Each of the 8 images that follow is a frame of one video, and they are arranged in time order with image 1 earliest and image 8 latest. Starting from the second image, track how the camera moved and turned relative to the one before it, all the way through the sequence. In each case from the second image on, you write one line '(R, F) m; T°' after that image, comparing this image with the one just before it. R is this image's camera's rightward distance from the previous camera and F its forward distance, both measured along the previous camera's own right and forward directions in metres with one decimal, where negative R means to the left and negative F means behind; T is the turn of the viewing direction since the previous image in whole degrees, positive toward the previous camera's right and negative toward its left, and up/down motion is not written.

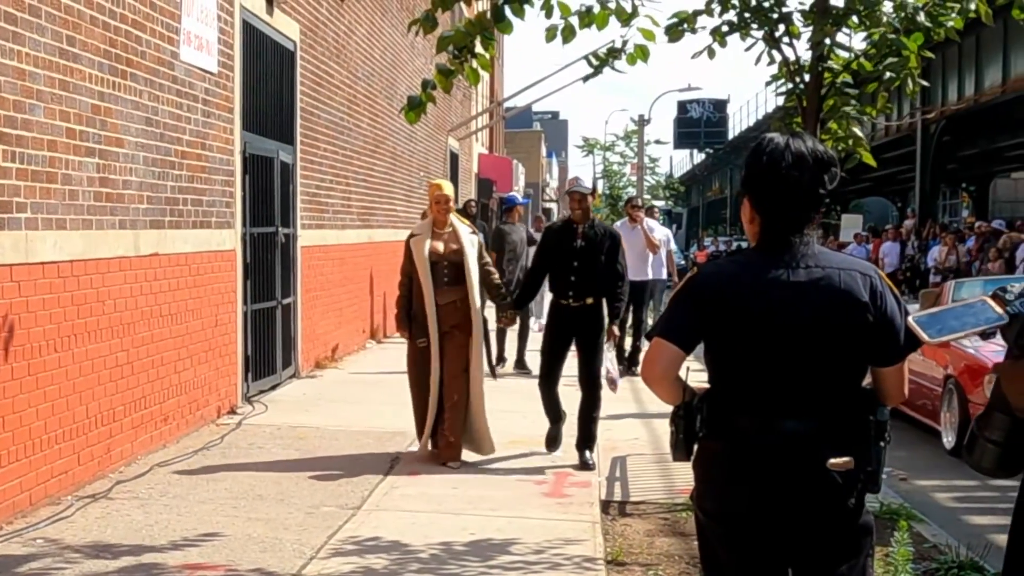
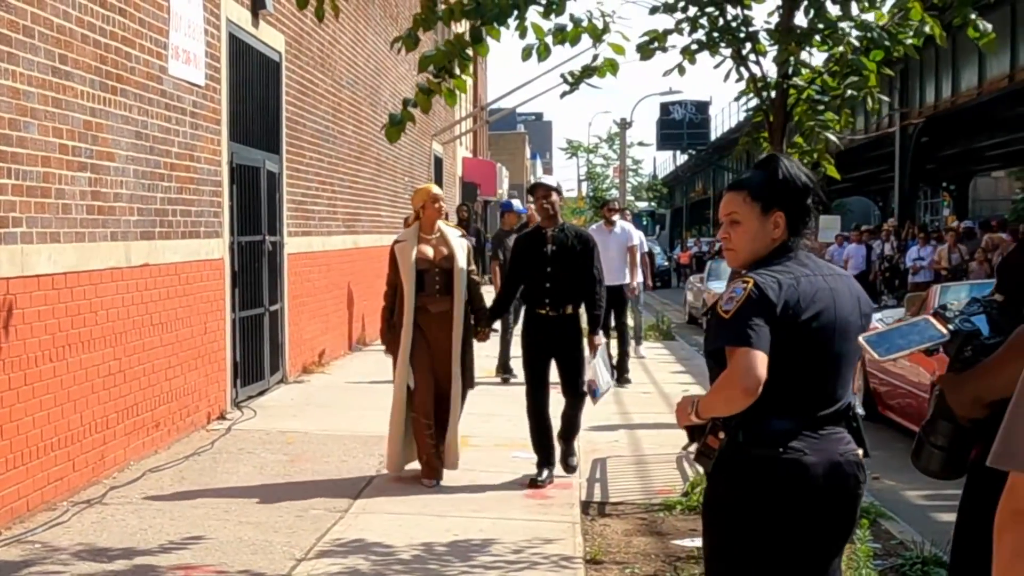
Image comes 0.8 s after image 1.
(0.0, -0.2) m; +1°
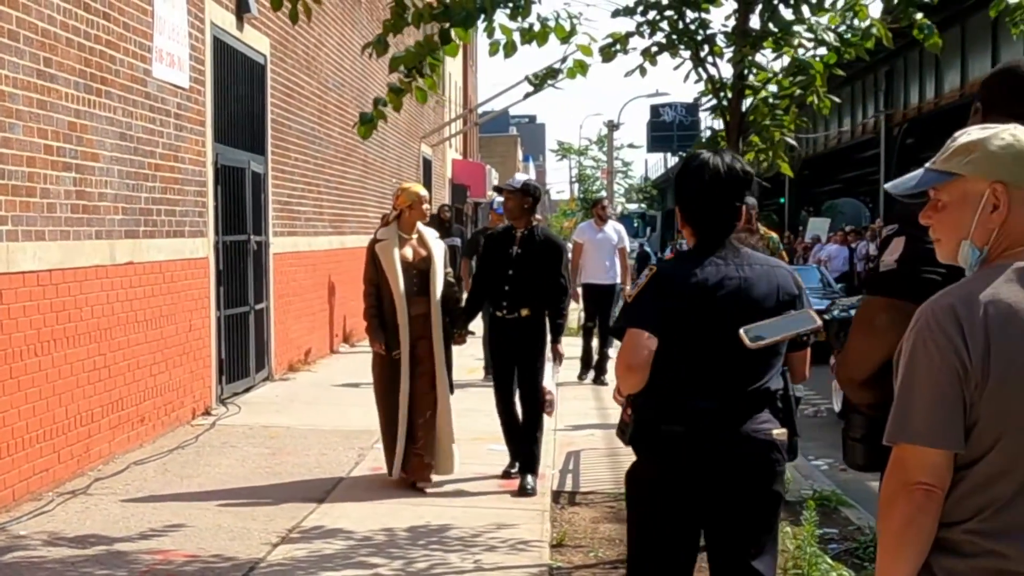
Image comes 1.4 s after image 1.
(+0.1, -0.2) m; 0°
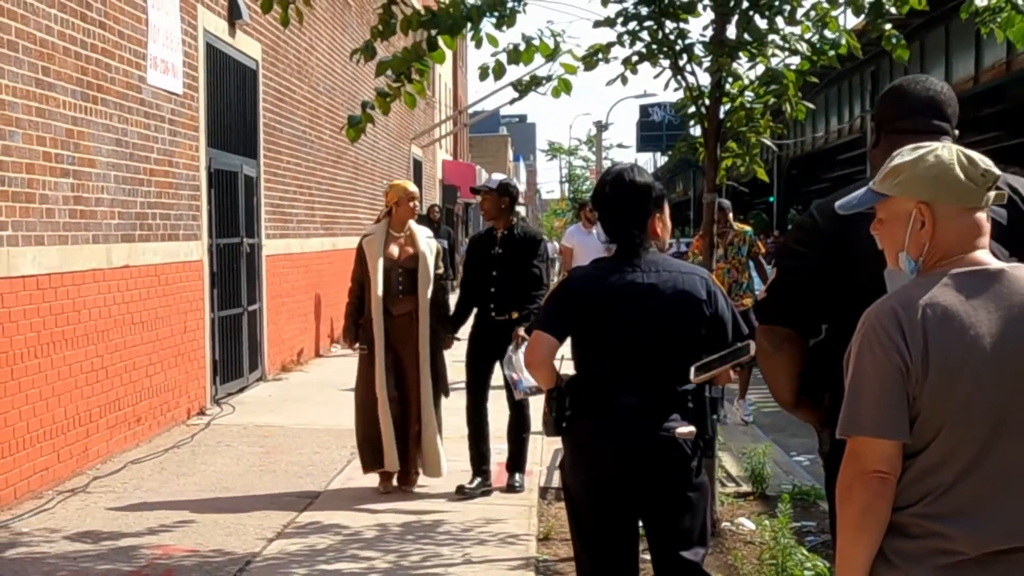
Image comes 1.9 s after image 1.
(0.0, -0.2) m; 0°
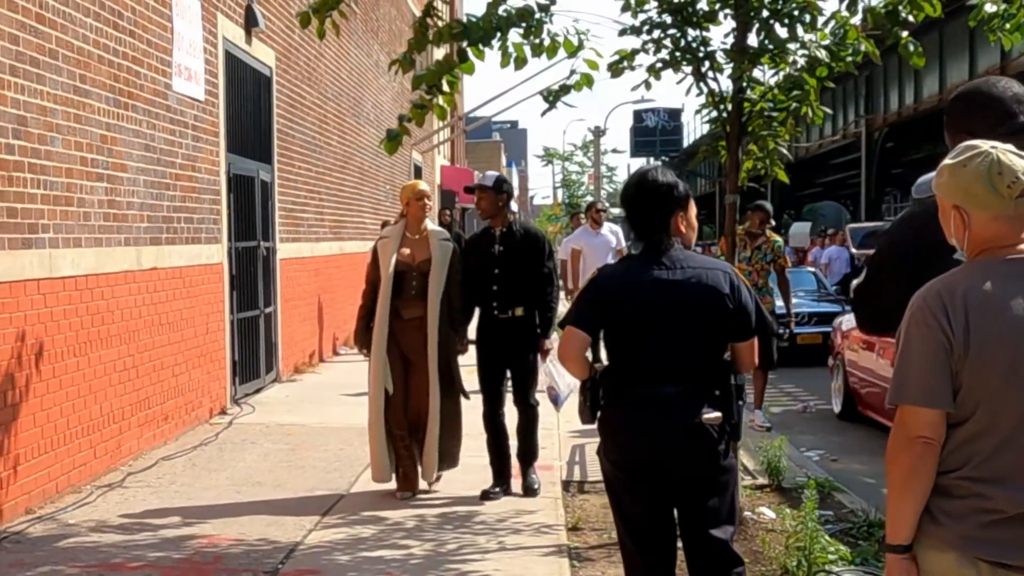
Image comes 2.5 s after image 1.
(-0.2, -0.2) m; 0°
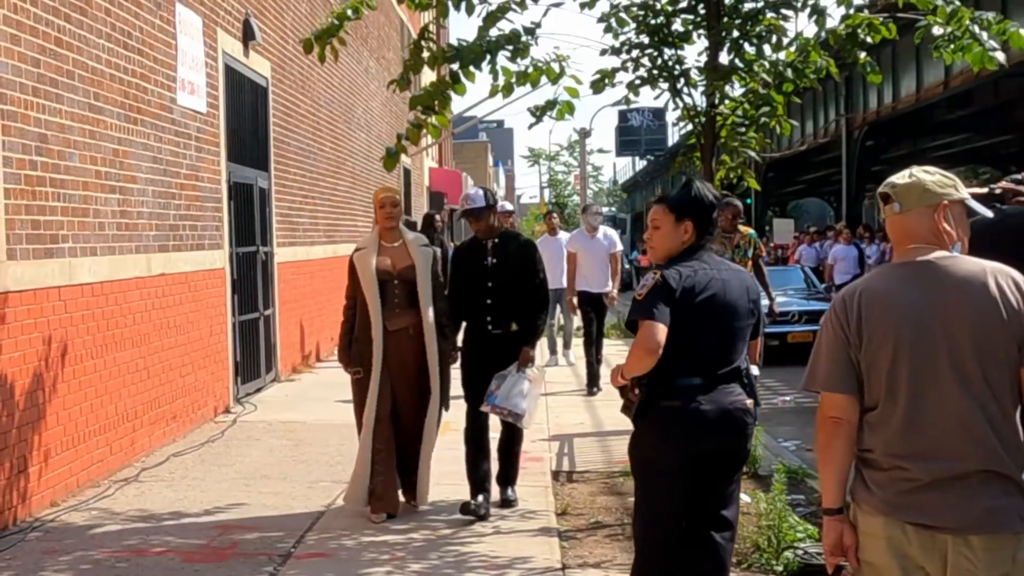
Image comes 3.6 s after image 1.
(0.0, -0.5) m; +1°
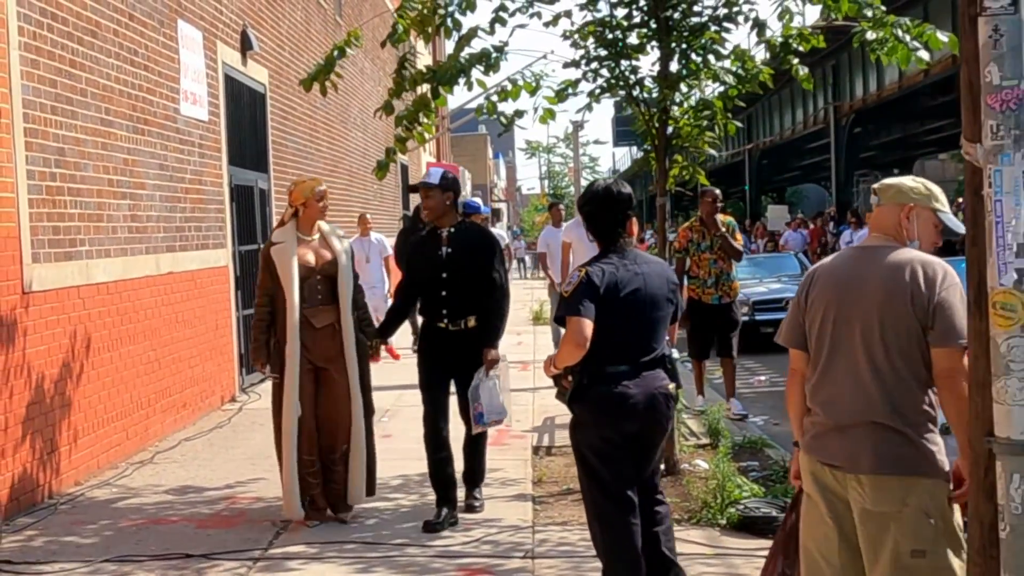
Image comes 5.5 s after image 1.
(+0.2, -0.7) m; 0°
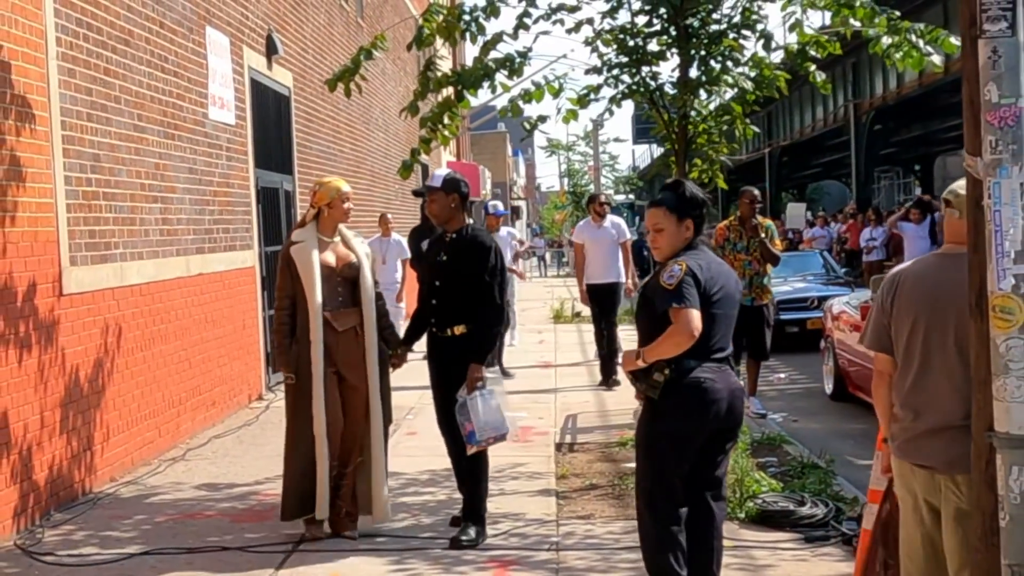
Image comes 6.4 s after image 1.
(0.0, -0.2) m; -1°
